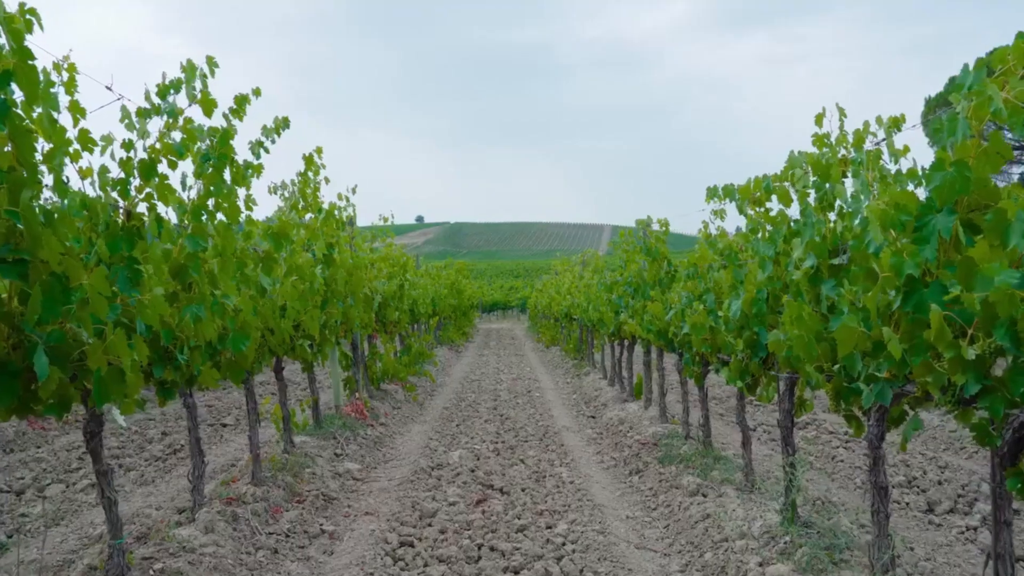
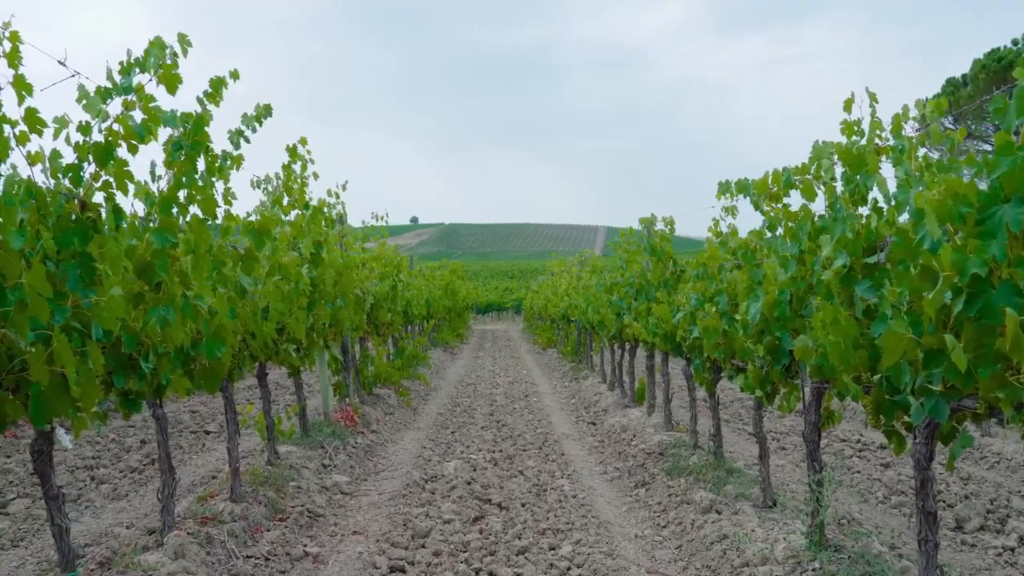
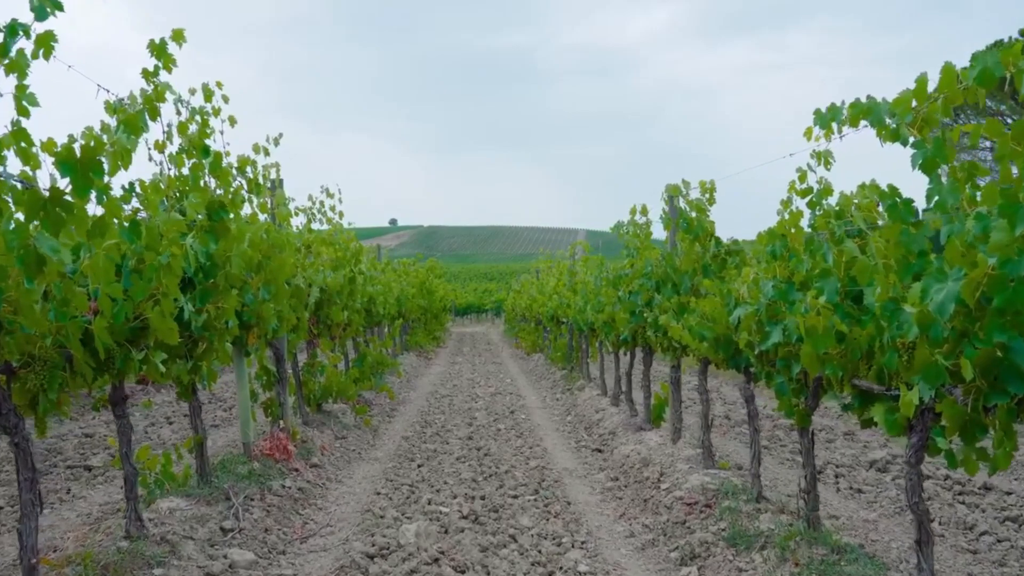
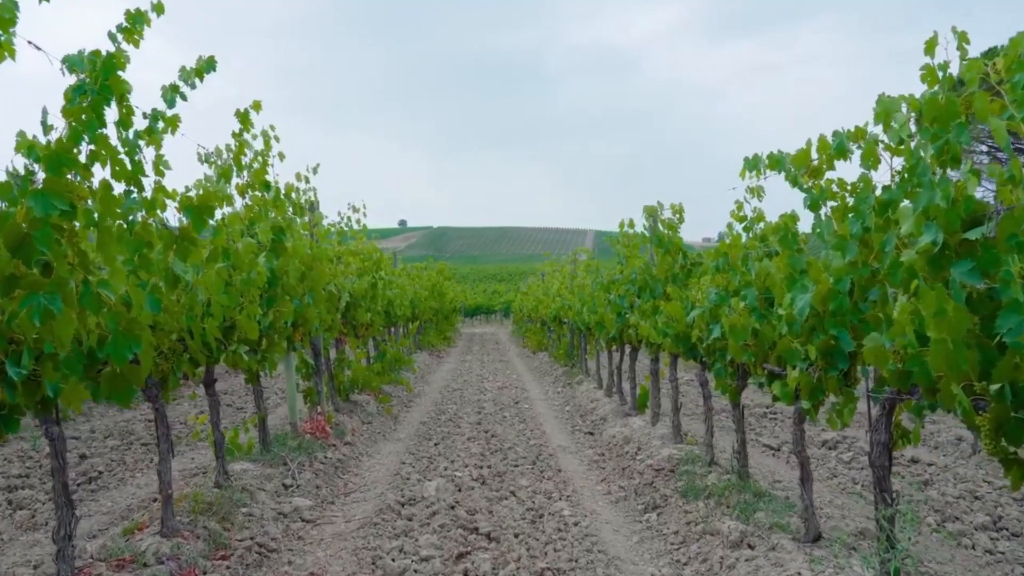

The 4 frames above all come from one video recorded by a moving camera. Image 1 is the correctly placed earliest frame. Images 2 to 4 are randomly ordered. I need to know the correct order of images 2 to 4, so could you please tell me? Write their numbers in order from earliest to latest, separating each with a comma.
2, 4, 3
